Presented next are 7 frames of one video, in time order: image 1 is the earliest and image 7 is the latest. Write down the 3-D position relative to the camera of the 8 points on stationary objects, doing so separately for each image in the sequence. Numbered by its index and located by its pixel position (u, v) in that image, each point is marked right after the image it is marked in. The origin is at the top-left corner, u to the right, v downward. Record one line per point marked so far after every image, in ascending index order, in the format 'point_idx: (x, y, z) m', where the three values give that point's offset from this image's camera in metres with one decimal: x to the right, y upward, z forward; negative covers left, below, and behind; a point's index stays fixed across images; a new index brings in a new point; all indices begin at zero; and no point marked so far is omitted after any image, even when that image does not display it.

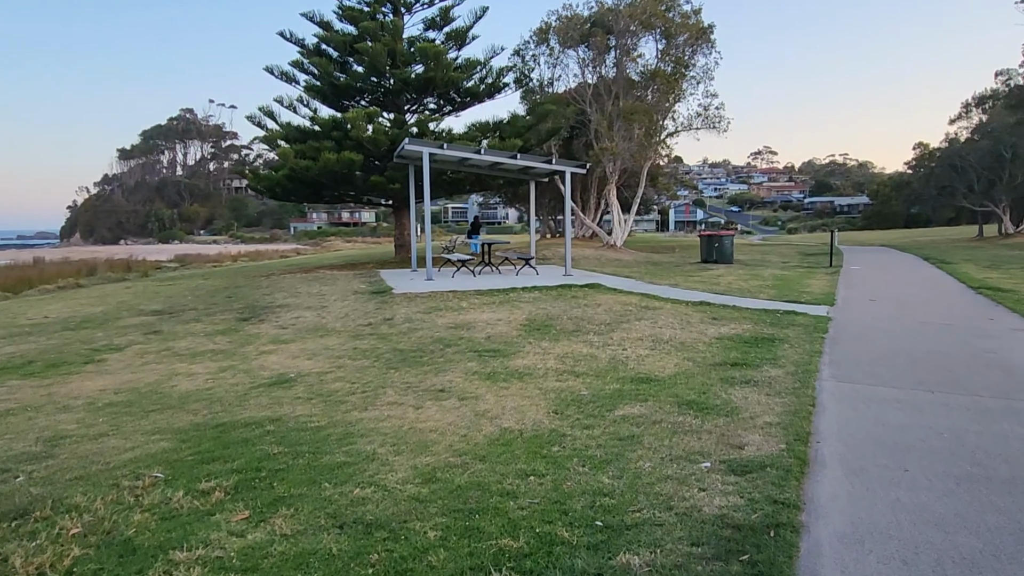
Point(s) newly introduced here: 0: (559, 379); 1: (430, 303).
0: (+0.3, -0.7, +4.4) m
1: (-1.0, -0.2, +7.8) m
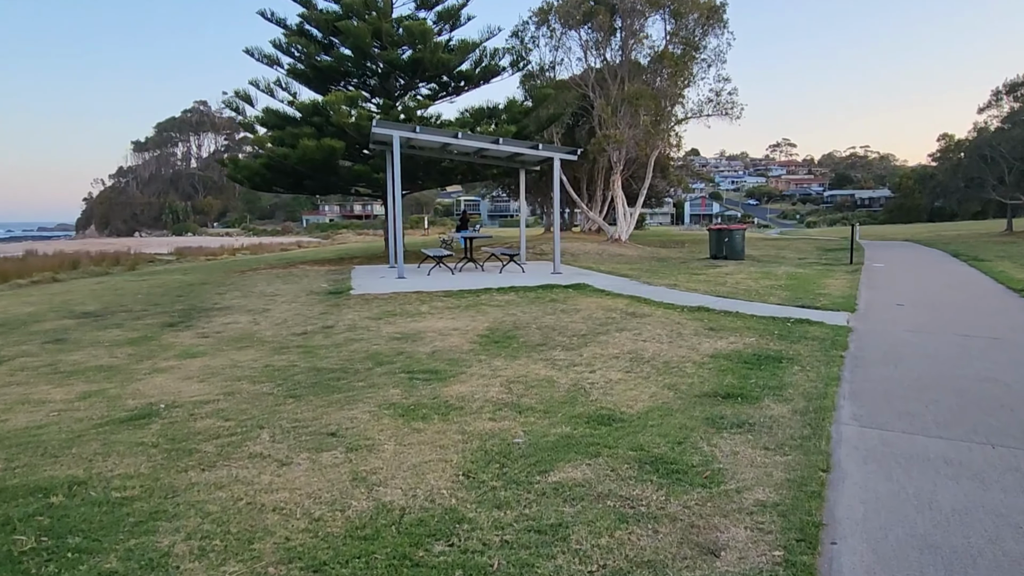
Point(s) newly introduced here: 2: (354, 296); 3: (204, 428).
0: (-0.1, -0.7, +3.4) m
1: (-1.4, -0.2, +6.8) m
2: (-1.9, -0.1, +7.4) m
3: (-1.6, -0.7, +3.3) m
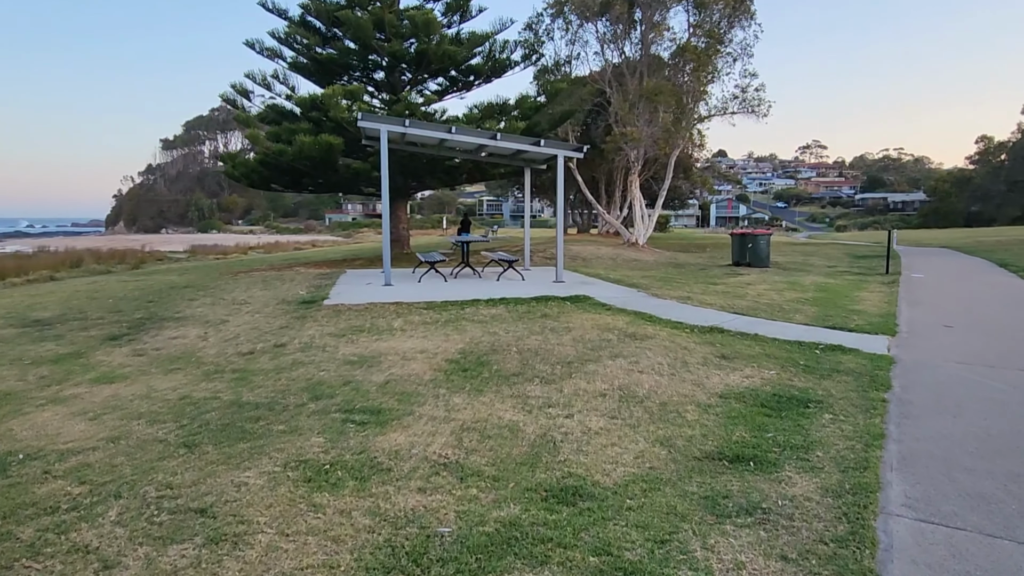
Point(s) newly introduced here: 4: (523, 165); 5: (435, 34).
0: (-0.4, -0.8, +2.6) m
1: (-1.5, -0.3, +6.0) m
2: (-2.0, -0.2, +6.7) m
3: (-1.9, -0.8, +2.5) m
4: (+0.2, +2.3, +11.6) m
5: (-1.7, +5.6, +13.9) m
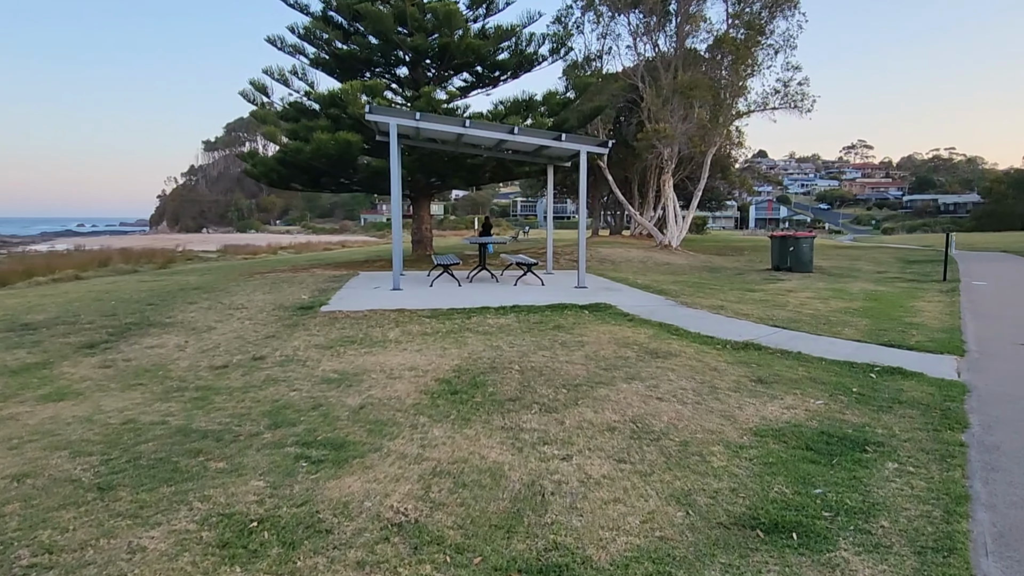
0: (-0.5, -0.9, +2.0) m
1: (-1.4, -0.4, +5.5) m
2: (-1.9, -0.3, +6.2) m
3: (-2.0, -0.9, +2.0) m
4: (+0.6, +2.2, +11.0) m
5: (-1.1, +5.6, +13.3) m
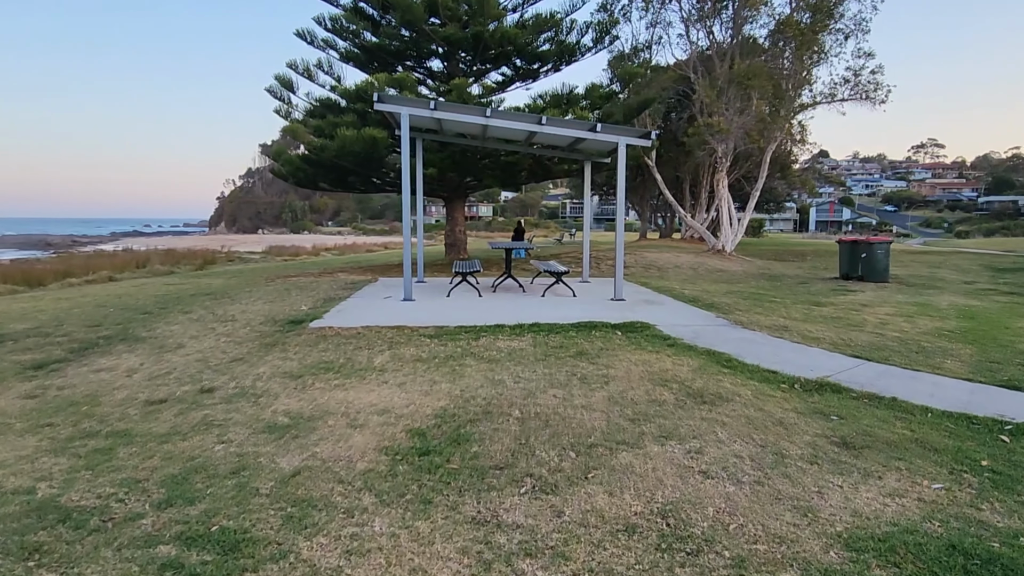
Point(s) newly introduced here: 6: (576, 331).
0: (-0.7, -1.0, +1.1) m
1: (-1.4, -0.5, +4.6) m
2: (-1.7, -0.4, +5.4) m
3: (-2.2, -1.0, +1.2) m
4: (+1.2, +2.0, +9.9) m
5: (-0.4, +5.4, +12.5) m
6: (+0.5, -0.4, +5.1) m
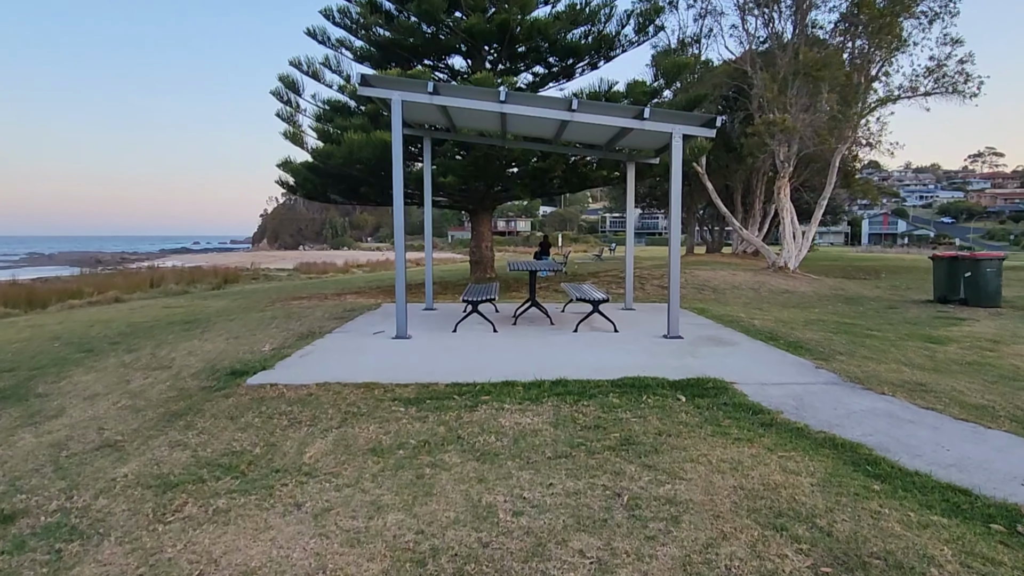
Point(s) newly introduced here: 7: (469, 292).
0: (-0.9, -1.2, -0.5) m
1: (-1.3, -0.7, +3.1) m
2: (-1.6, -0.6, +3.9) m
3: (-2.4, -1.1, -0.2) m
4: (+1.5, +1.7, +8.3) m
5: (+0.2, +5.0, +11.0) m
6: (+0.6, -0.6, +3.5) m
7: (-0.4, 0.0, +6.6) m
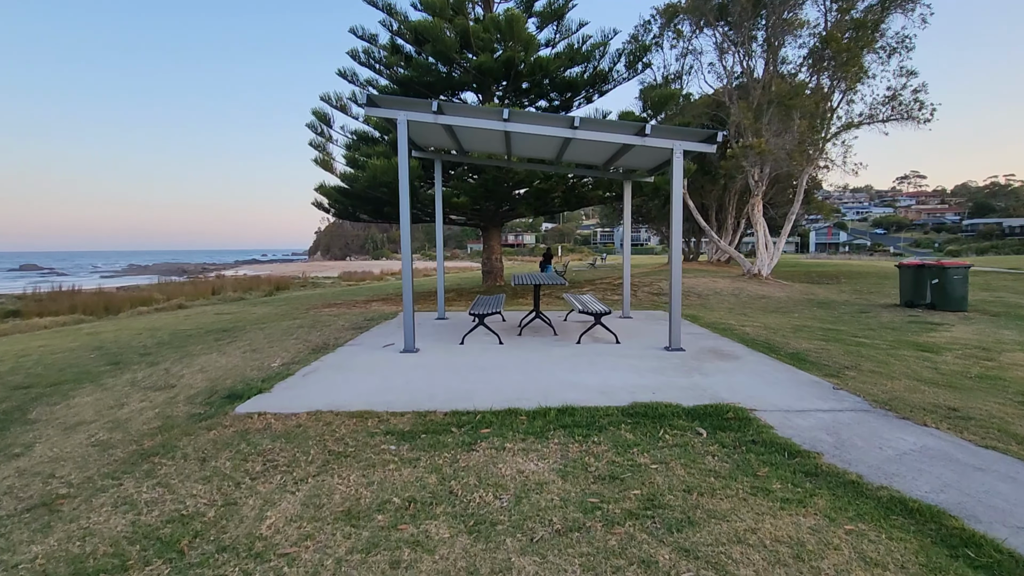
0: (-0.7, -1.3, -0.7) m
1: (-1.3, -0.9, +2.9) m
2: (-1.6, -0.8, +3.6) m
3: (-2.2, -1.3, -0.5) m
4: (+1.3, +1.5, +8.2) m
5: (-0.2, +4.8, +10.9) m
6: (+0.6, -0.7, +3.3) m
7: (-0.5, -0.2, +6.4) m
